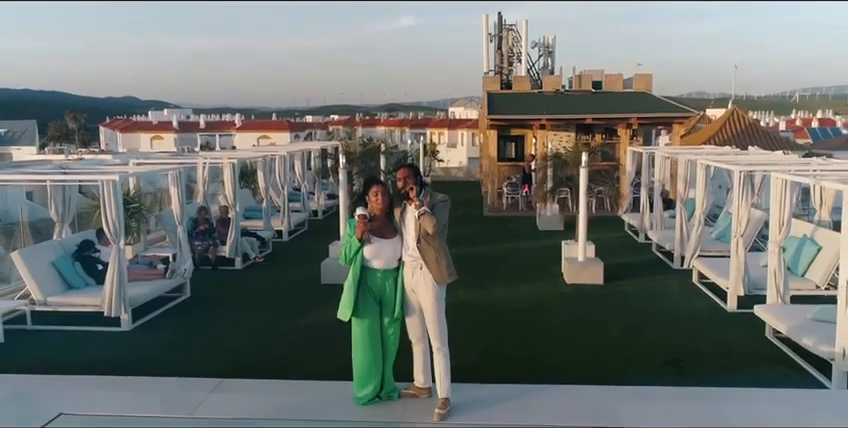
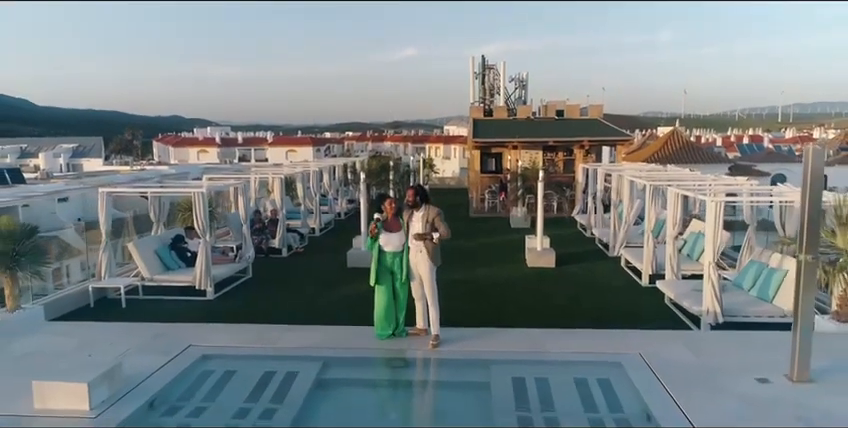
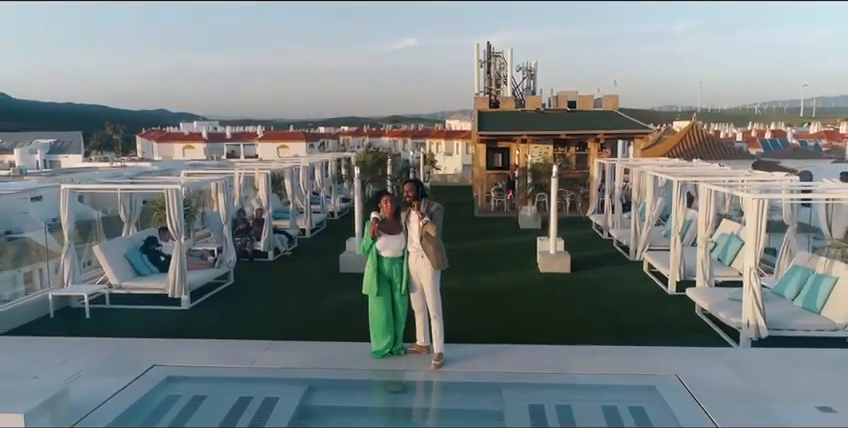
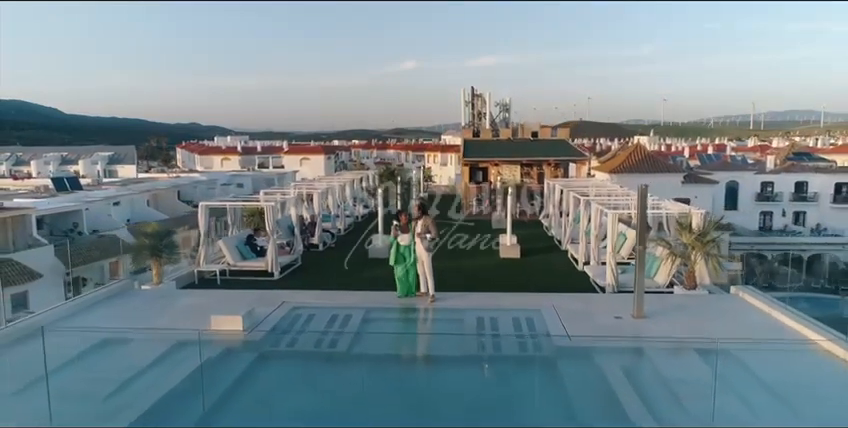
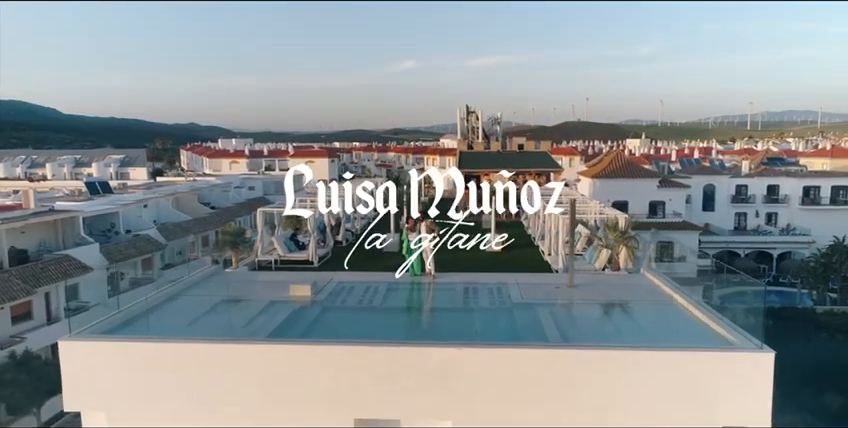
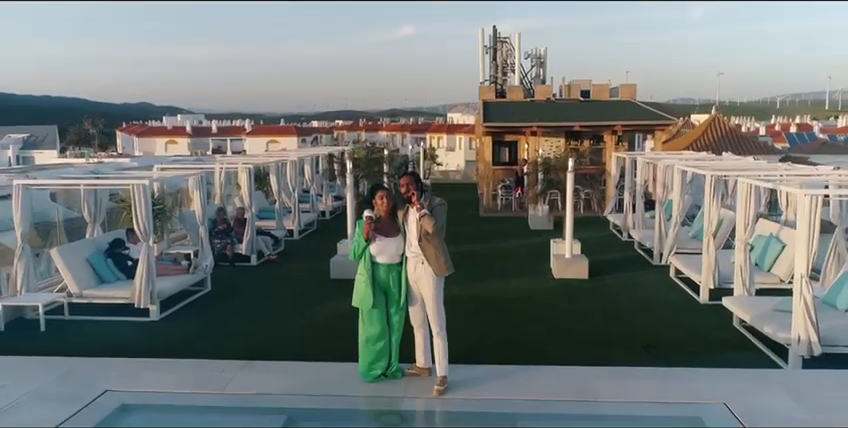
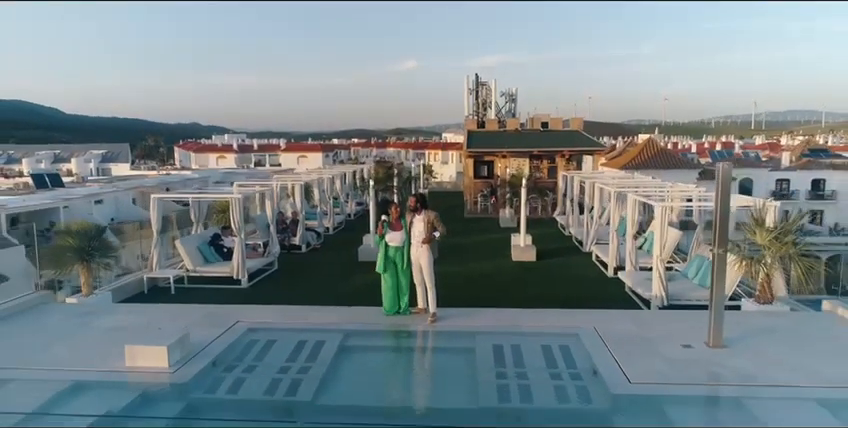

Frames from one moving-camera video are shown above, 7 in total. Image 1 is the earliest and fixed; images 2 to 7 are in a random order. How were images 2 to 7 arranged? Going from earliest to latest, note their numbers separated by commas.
6, 3, 2, 7, 4, 5
